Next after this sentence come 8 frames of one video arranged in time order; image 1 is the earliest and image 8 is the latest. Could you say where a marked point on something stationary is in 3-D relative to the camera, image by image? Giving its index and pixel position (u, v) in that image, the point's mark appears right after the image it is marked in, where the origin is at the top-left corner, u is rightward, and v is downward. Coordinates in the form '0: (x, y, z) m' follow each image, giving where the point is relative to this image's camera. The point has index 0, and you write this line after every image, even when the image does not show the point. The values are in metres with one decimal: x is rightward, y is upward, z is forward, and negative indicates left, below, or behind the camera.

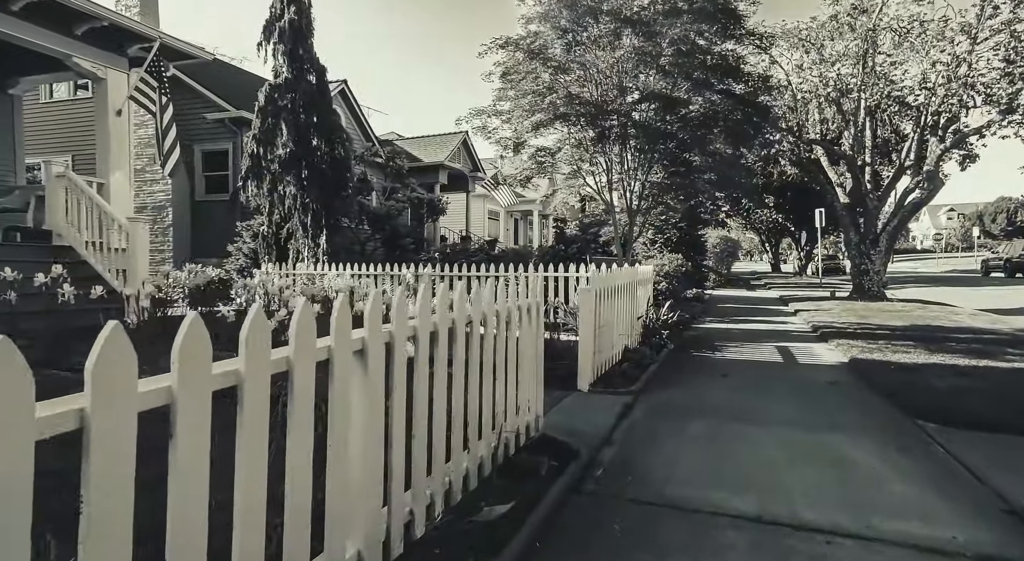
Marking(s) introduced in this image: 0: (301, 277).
0: (-4.9, +0.1, +14.3) m
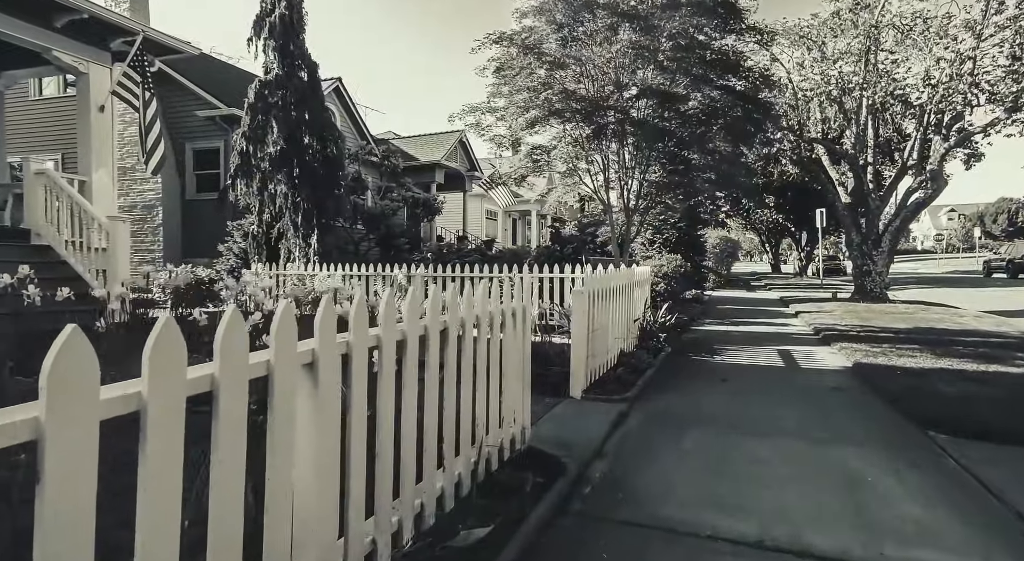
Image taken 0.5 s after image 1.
0: (-5.0, +0.1, +14.0) m
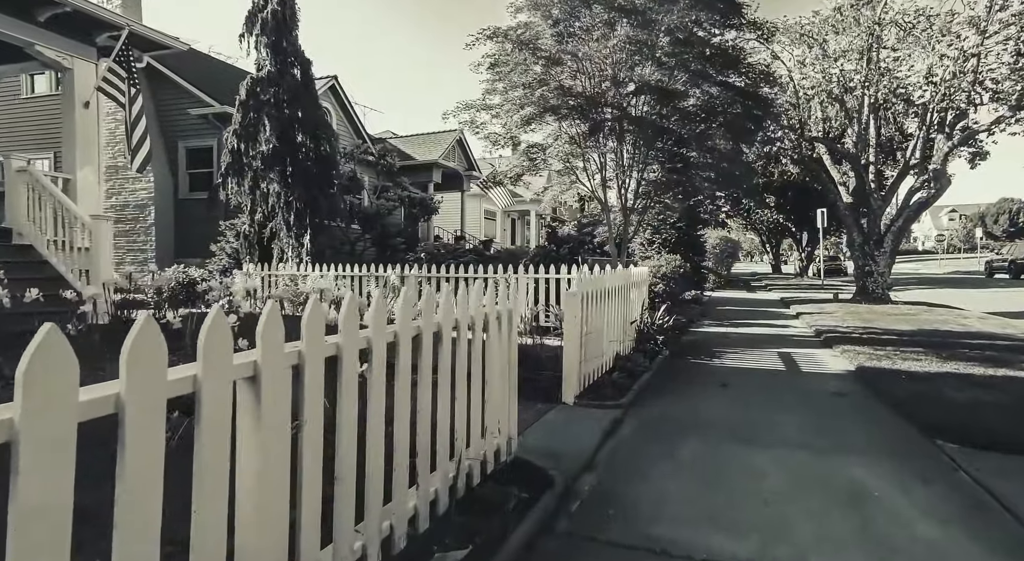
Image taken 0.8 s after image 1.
0: (-5.1, +0.1, +13.8) m
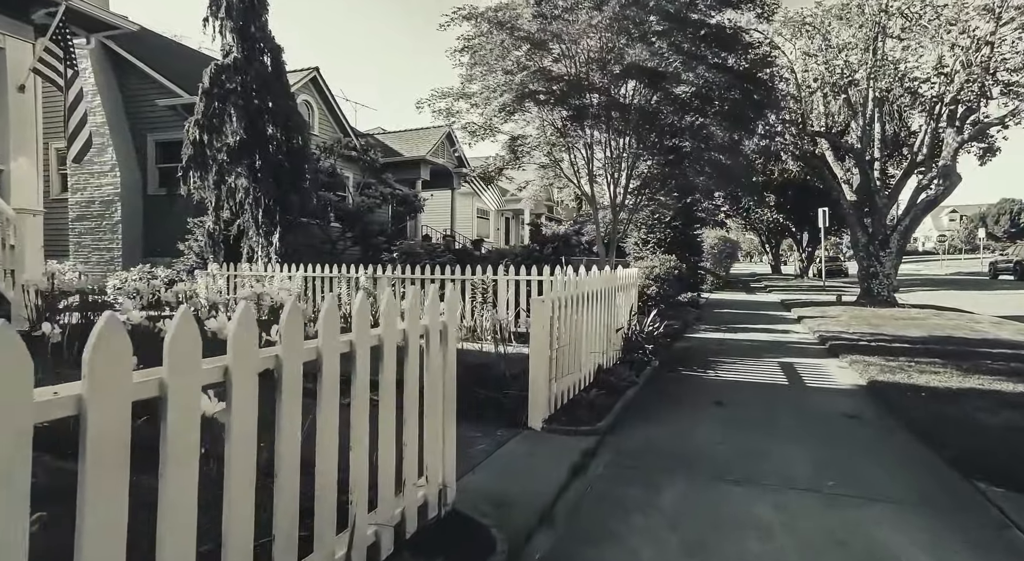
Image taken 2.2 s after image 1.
0: (-5.5, 0.0, +12.8) m
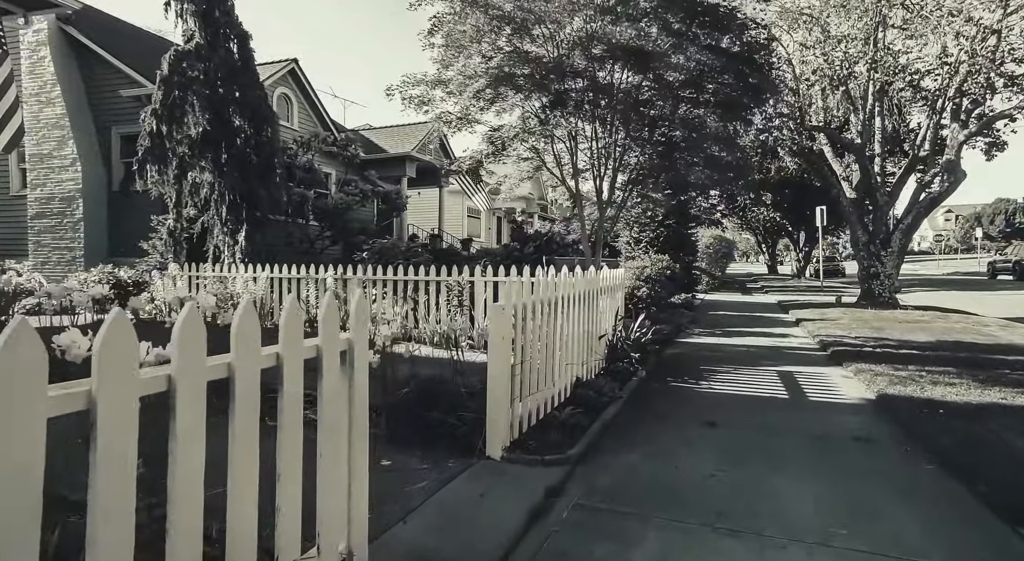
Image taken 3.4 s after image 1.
0: (-5.9, 0.0, +12.0) m
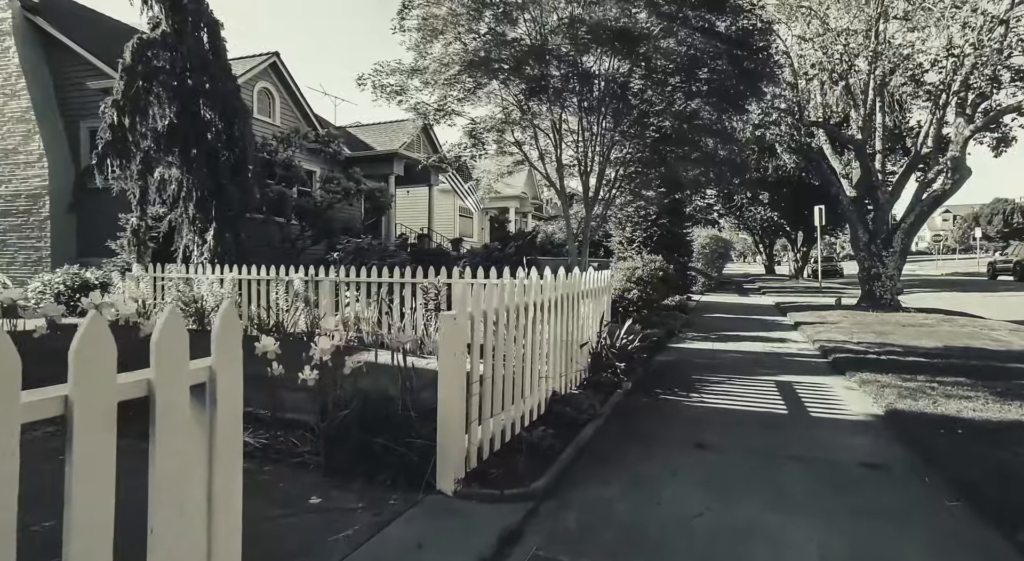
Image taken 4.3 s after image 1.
0: (-6.2, 0.0, +11.3) m
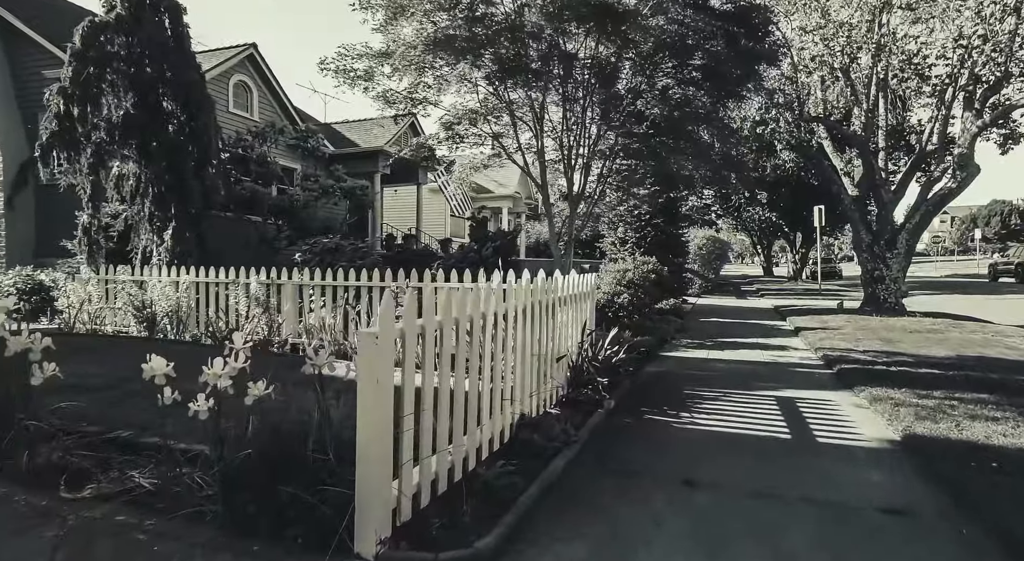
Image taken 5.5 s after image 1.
0: (-6.5, -0.1, +10.5) m
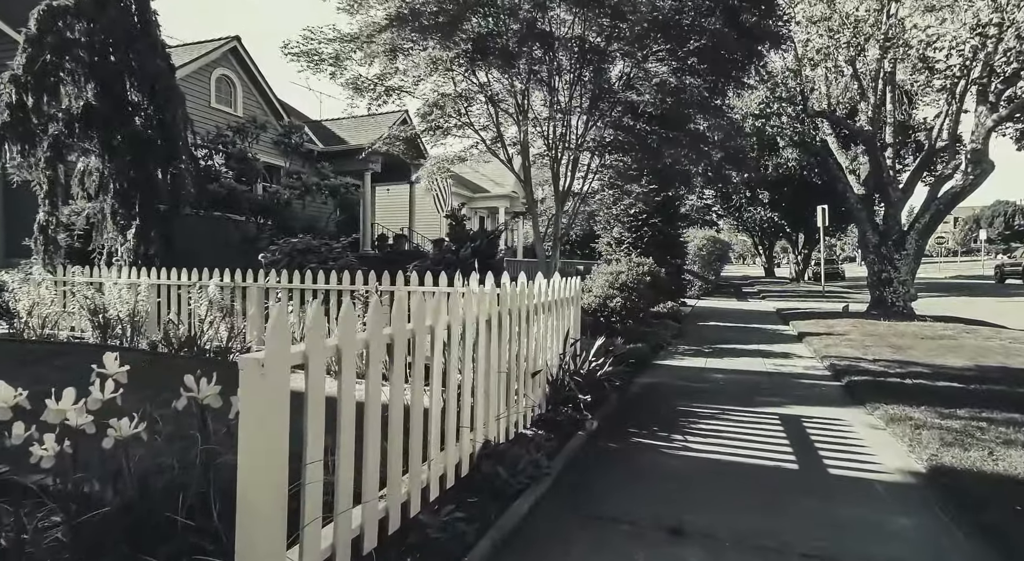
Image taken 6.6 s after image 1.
0: (-6.8, -0.1, +9.8) m
